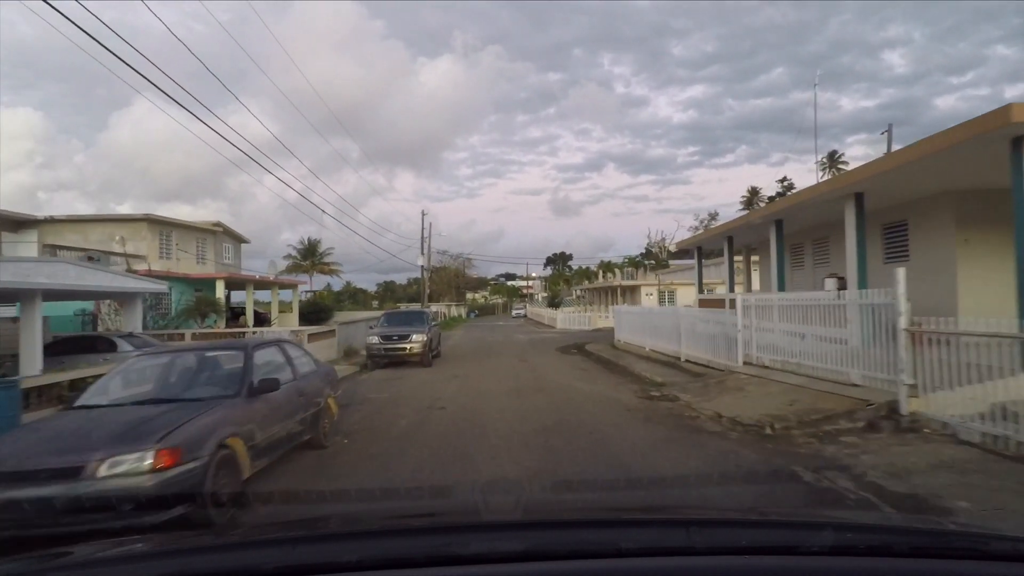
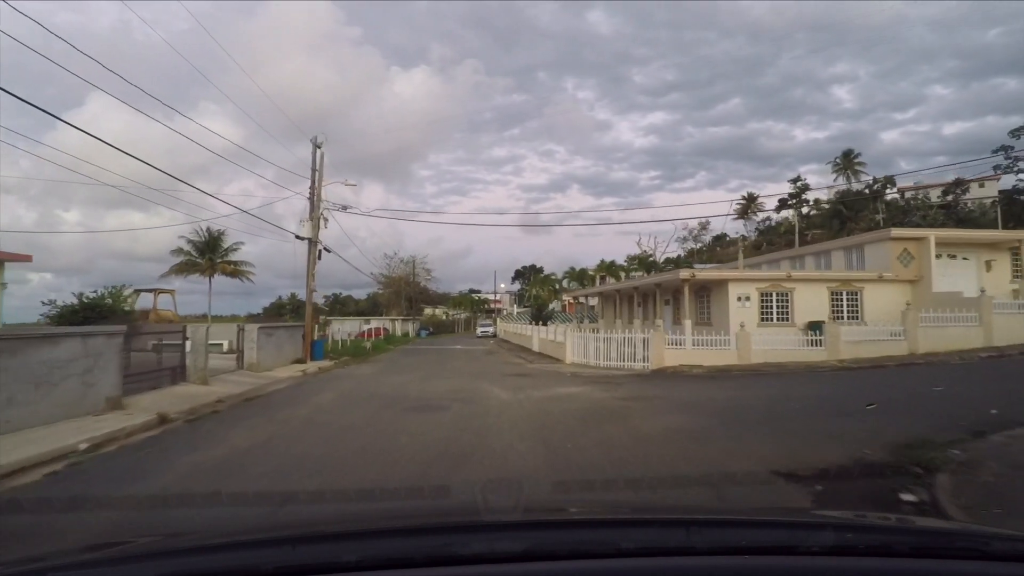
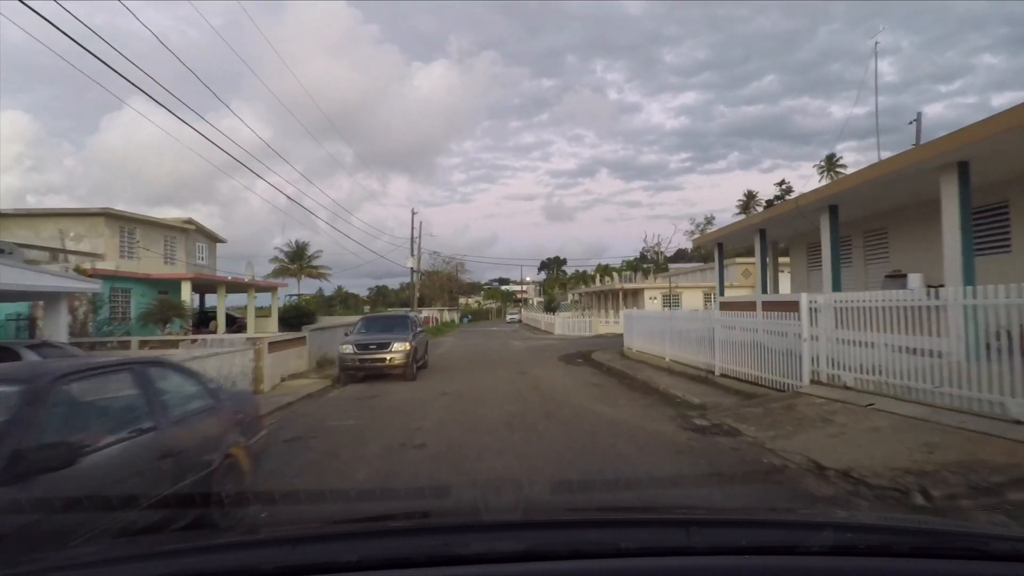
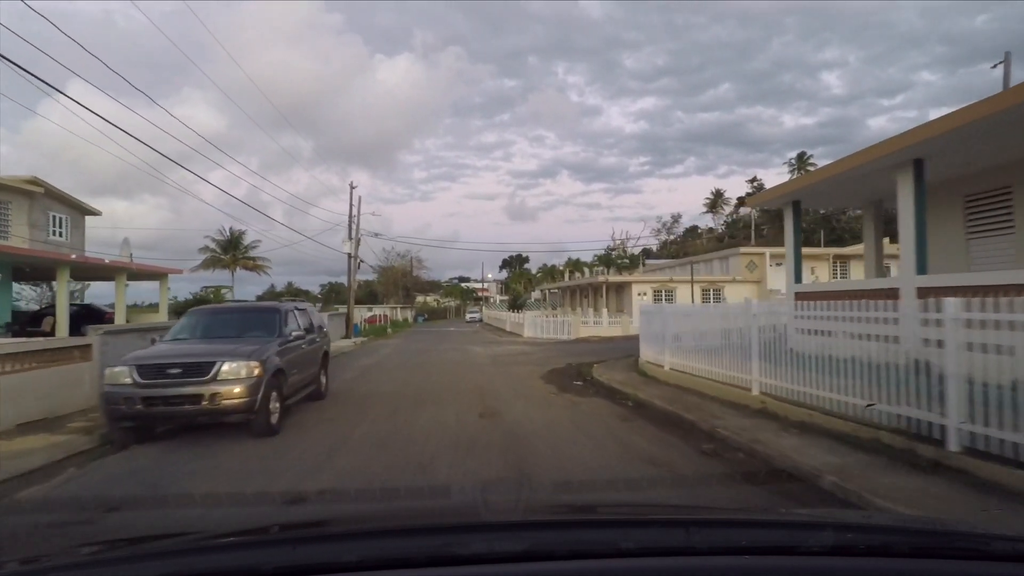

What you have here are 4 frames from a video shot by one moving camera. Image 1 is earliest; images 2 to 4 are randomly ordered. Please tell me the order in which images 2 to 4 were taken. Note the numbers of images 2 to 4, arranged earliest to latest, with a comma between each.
3, 4, 2
